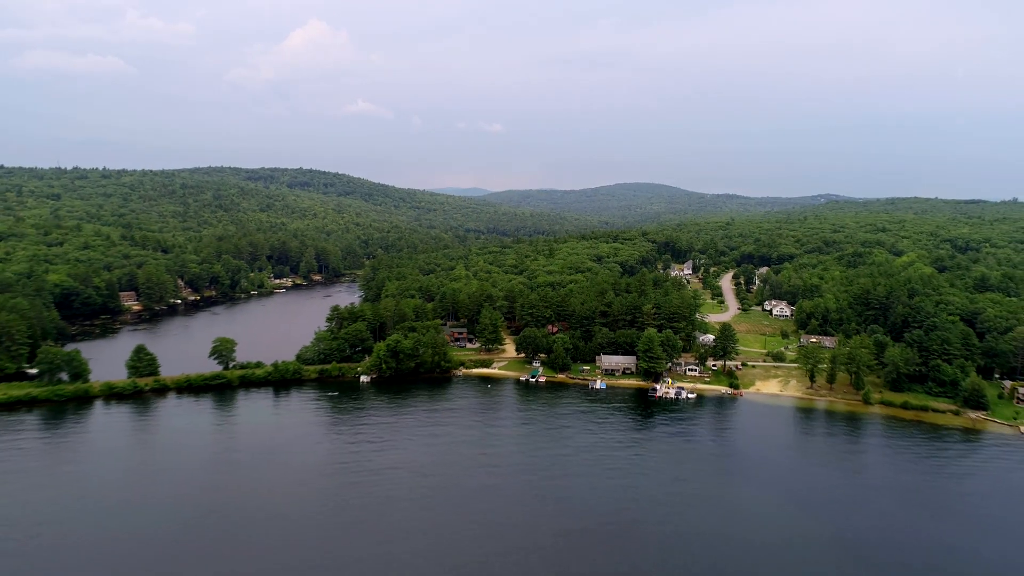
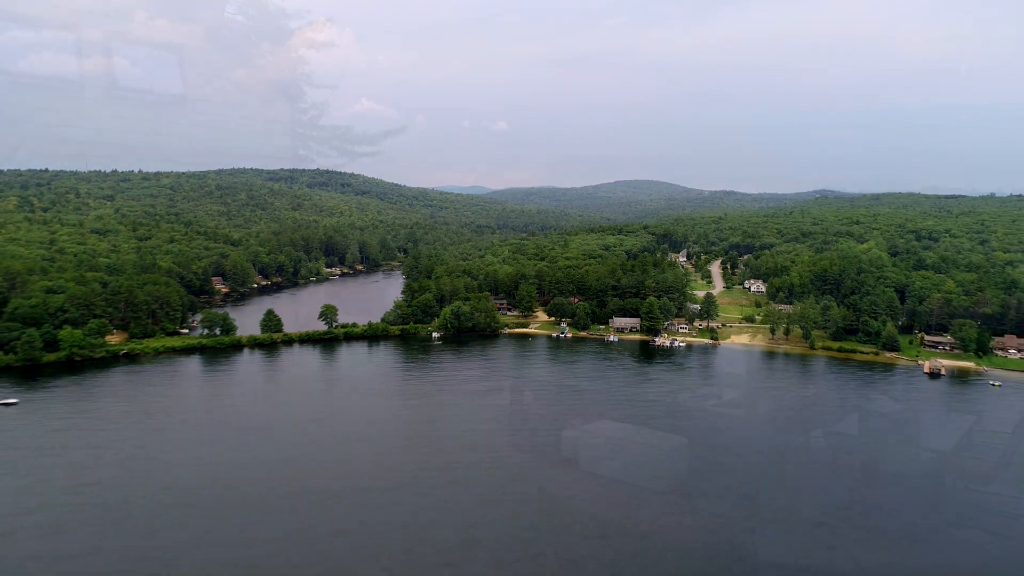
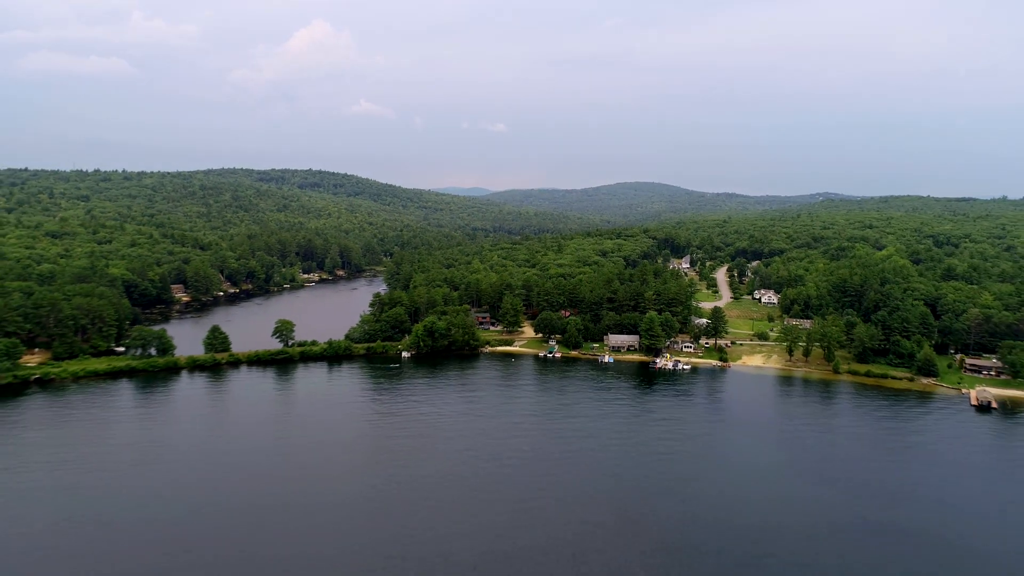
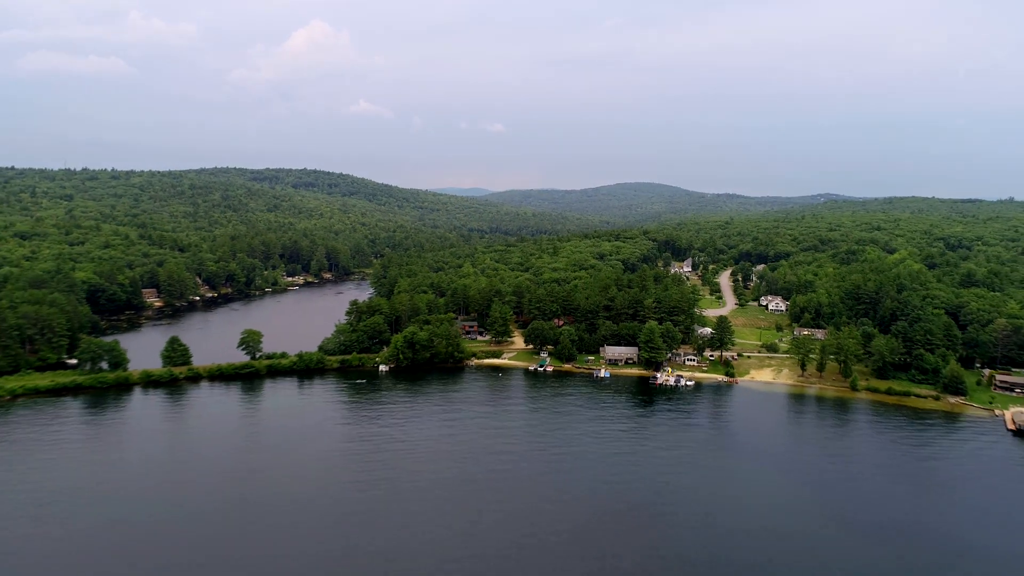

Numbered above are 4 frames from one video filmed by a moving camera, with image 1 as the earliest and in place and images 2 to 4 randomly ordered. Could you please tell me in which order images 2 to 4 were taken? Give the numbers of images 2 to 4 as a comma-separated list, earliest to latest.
4, 3, 2
